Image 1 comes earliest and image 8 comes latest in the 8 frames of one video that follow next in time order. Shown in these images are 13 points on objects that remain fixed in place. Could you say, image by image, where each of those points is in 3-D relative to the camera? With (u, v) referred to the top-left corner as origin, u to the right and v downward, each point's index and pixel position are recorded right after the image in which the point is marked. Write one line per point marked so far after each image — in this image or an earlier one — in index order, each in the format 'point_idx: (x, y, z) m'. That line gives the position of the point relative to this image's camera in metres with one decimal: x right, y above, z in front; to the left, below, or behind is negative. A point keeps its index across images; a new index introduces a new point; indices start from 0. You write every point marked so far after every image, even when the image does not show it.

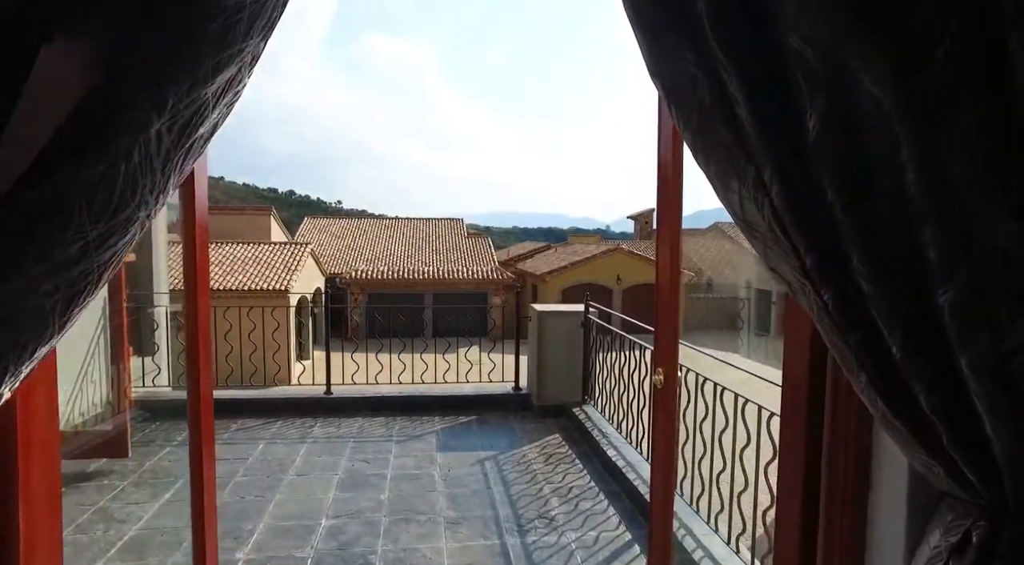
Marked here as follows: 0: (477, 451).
0: (-0.2, -1.0, +3.6) m
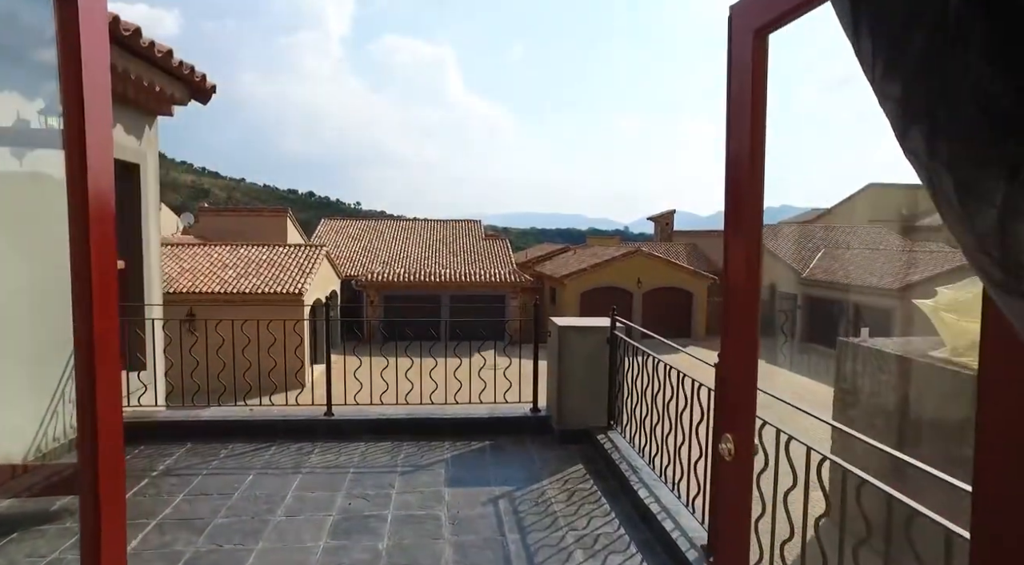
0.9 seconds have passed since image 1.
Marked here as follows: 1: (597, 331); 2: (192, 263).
0: (-0.1, -1.1, +3.2) m
1: (+0.6, -0.3, +4.0) m
2: (-8.7, +0.5, +16.3) m
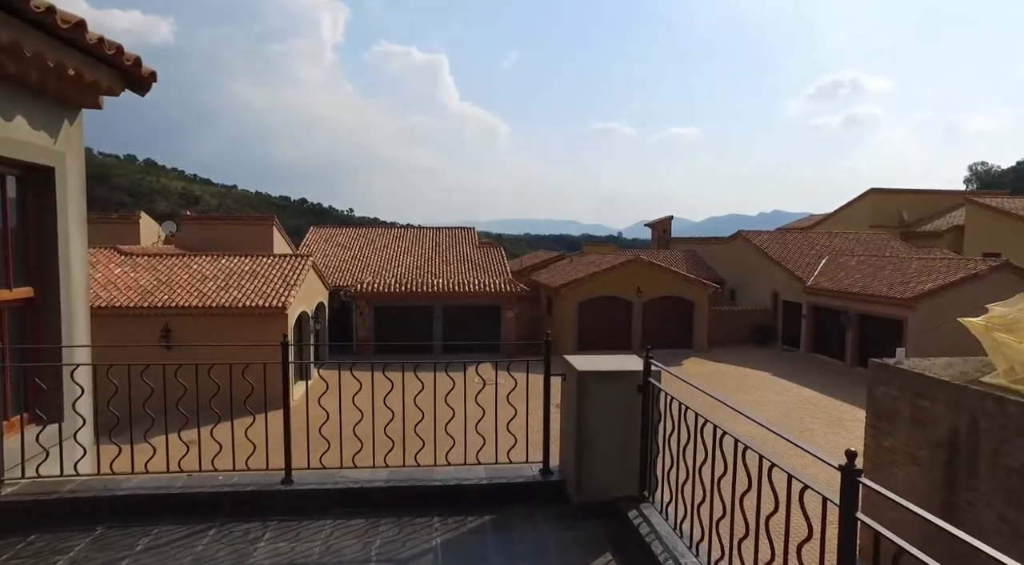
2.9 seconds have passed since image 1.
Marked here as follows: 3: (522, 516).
0: (-0.1, -1.3, +2.4) m
1: (+0.6, -0.5, +3.2) m
2: (-8.8, +0.2, +15.4) m
3: (+0.1, -1.2, +3.1) m
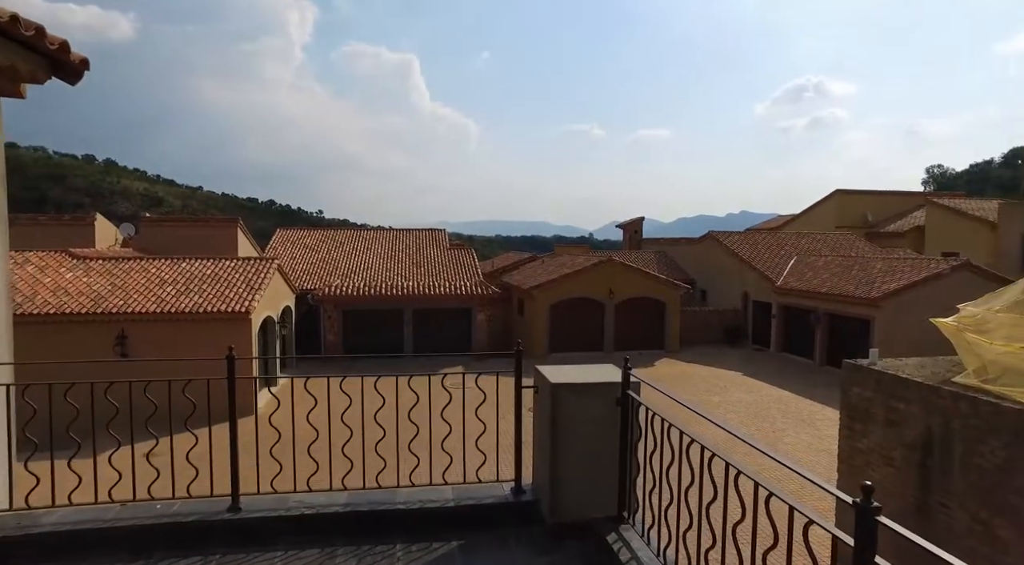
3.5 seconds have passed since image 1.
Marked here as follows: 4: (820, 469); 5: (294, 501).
0: (-0.2, -1.3, +2.2) m
1: (+0.4, -0.5, +2.9) m
2: (-9.5, +0.1, +14.7) m
3: (-0.1, -1.2, +2.9) m
4: (+5.7, -3.4, +11.0) m
5: (-1.1, -1.1, +3.0) m
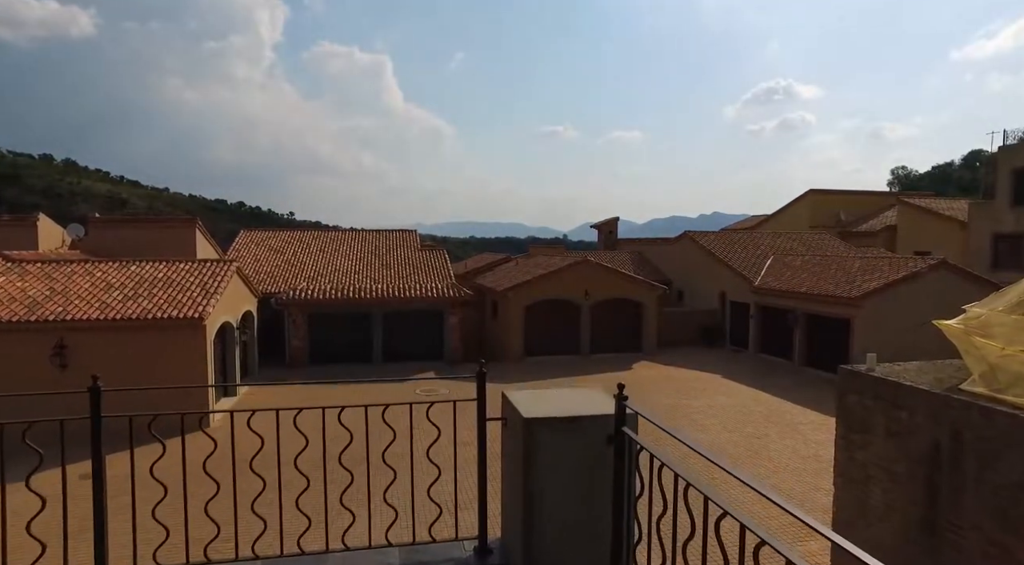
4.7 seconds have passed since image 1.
0: (-0.3, -1.3, +1.5) m
1: (+0.3, -0.5, +2.3) m
2: (-10.1, 0.0, +13.7) m
3: (-0.2, -1.3, +2.2) m
4: (+5.2, -3.4, +10.6) m
5: (-1.2, -1.1, +2.3) m
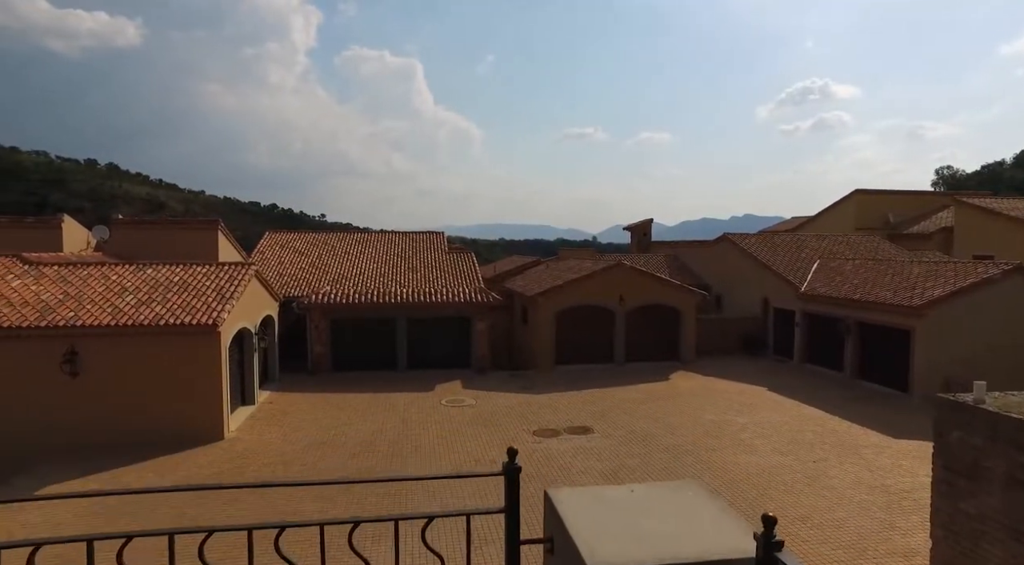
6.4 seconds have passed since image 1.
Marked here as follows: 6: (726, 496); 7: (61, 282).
0: (-0.2, -1.4, +0.5) m
1: (+0.4, -0.6, +1.3) m
2: (-9.5, -0.1, +13.2) m
3: (-0.1, -1.3, +1.3) m
4: (+5.7, -3.5, +9.3) m
5: (-1.1, -1.2, +1.4) m
6: (+3.6, -3.6, +10.1) m
7: (-10.0, 0.0, +13.4) m
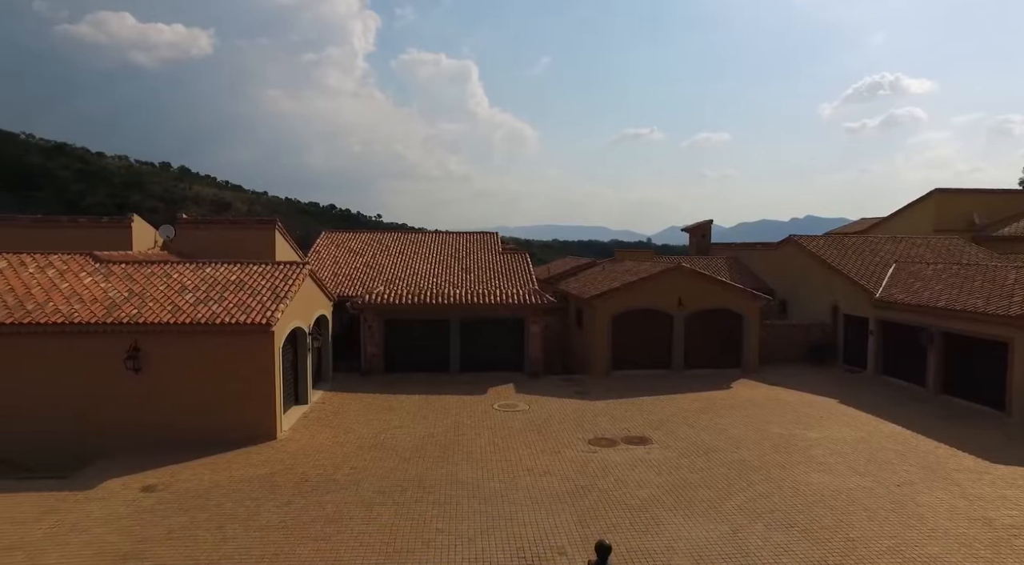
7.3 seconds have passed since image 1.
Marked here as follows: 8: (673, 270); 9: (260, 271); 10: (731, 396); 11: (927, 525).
0: (-0.2, -1.4, +0.1) m
1: (+0.6, -0.7, +0.8) m
2: (-8.2, -0.1, +13.5) m
3: (0.0, -1.4, +0.8) m
4: (+6.5, -3.6, +8.3) m
5: (-1.0, -1.2, +1.0) m
6: (+4.4, -3.7, +9.2) m
7: (-8.8, +0.1, +13.7) m
8: (+5.2, +0.4, +19.4) m
9: (-6.2, +0.3, +14.7) m
10: (+6.2, -3.2, +16.9) m
11: (+6.2, -3.6, +8.9) m
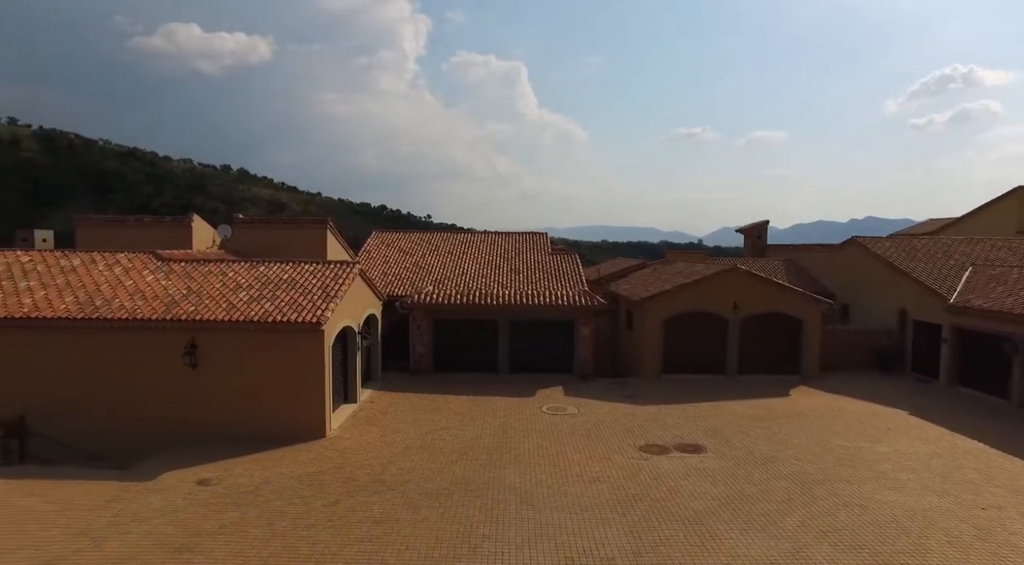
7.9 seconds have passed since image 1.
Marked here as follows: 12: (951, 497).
0: (-0.1, -1.4, -0.2) m
1: (+0.6, -0.7, +0.5) m
2: (-7.1, 0.0, +13.8) m
3: (+0.1, -1.4, +0.5) m
4: (+7.1, -3.7, +7.5) m
5: (-0.9, -1.2, +0.8) m
6: (+5.2, -3.7, +8.6) m
7: (-7.6, +0.1, +14.1) m
8: (+6.7, +0.3, +18.7) m
9: (-4.9, +0.3, +14.9) m
10: (+7.5, -3.3, +16.1) m
11: (+6.8, -3.7, +8.1) m
12: (+7.4, -3.6, +10.2) m
